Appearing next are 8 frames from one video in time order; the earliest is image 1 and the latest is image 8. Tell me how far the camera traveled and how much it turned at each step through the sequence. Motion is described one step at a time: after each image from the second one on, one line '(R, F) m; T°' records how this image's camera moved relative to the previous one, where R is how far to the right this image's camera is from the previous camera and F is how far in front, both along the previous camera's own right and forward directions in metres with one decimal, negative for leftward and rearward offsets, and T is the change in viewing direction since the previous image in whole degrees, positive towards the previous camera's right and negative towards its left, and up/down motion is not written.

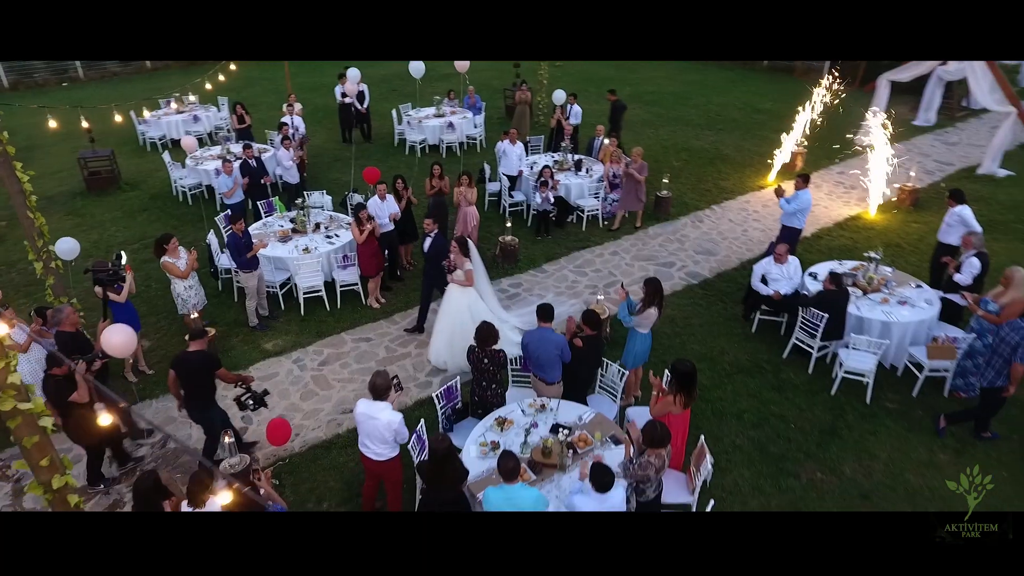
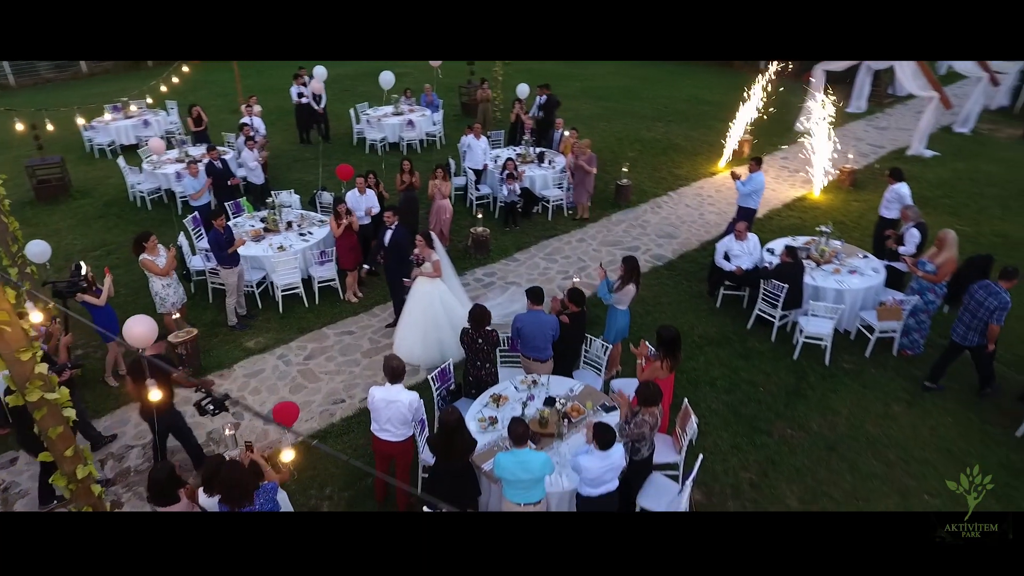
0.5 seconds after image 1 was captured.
(-0.4, -0.3) m; +4°
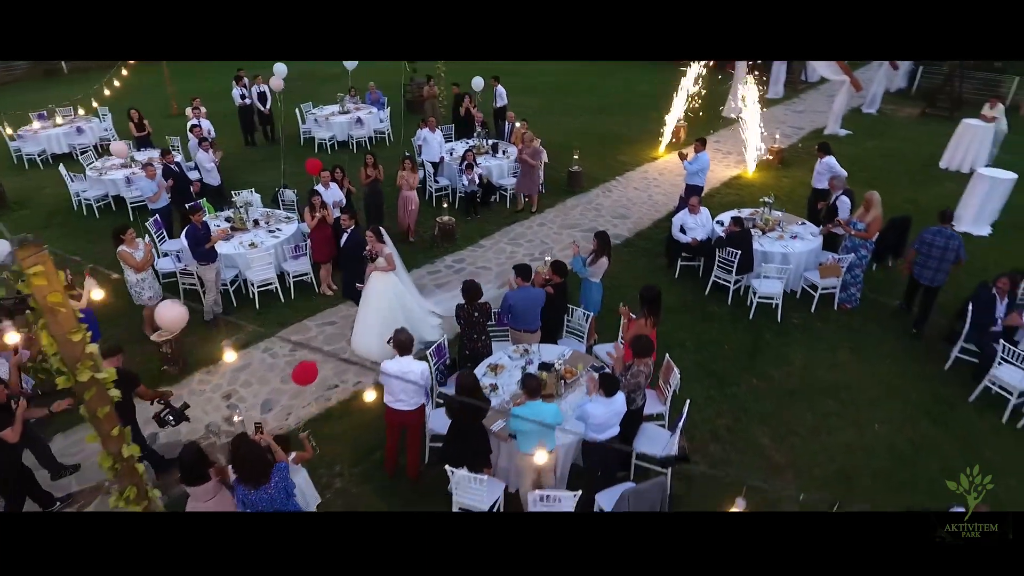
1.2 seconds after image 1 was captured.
(-0.6, -0.4) m; +6°
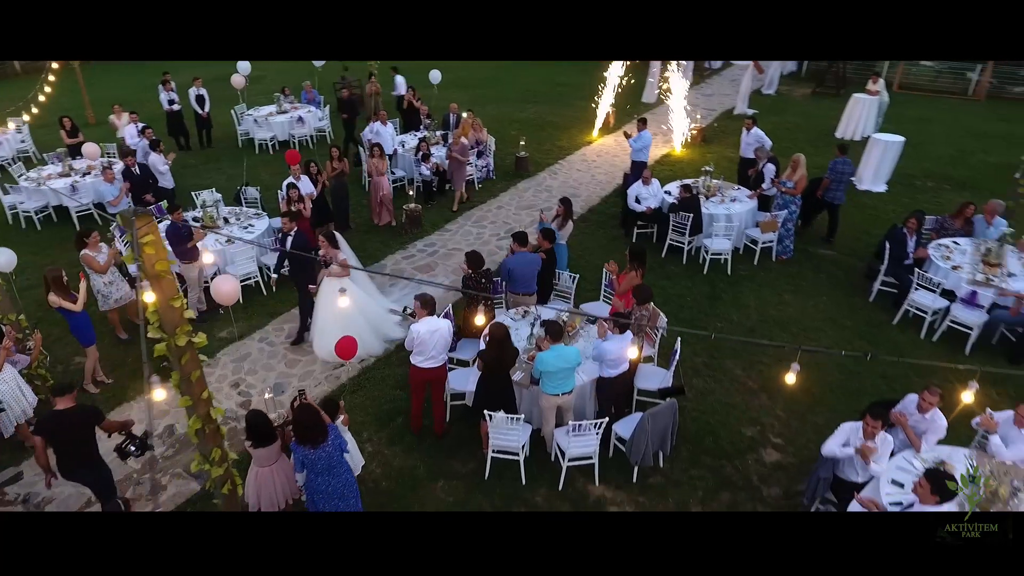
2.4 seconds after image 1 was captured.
(-1.0, -0.5) m; +8°
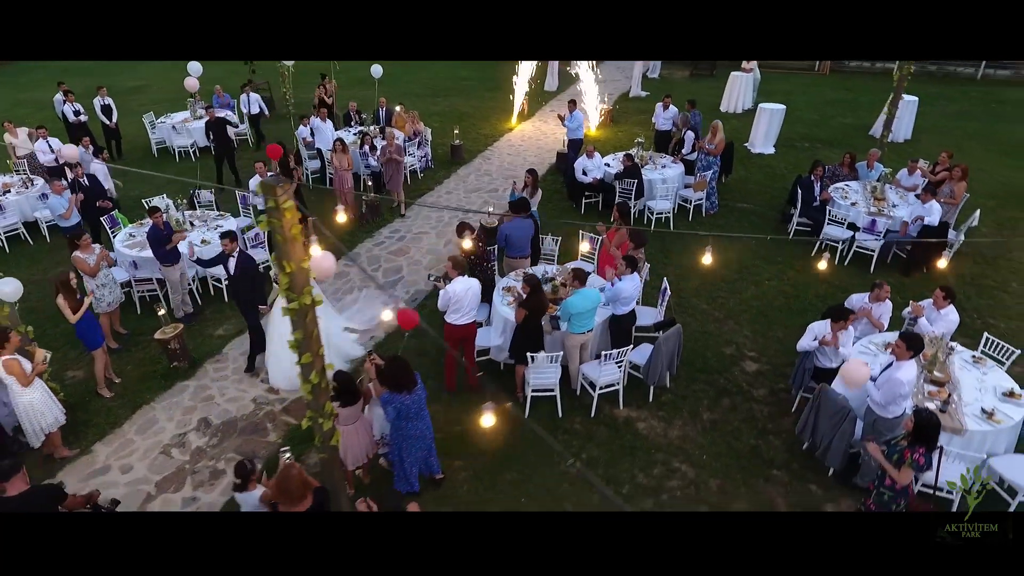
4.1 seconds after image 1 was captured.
(-1.5, -0.6) m; +11°
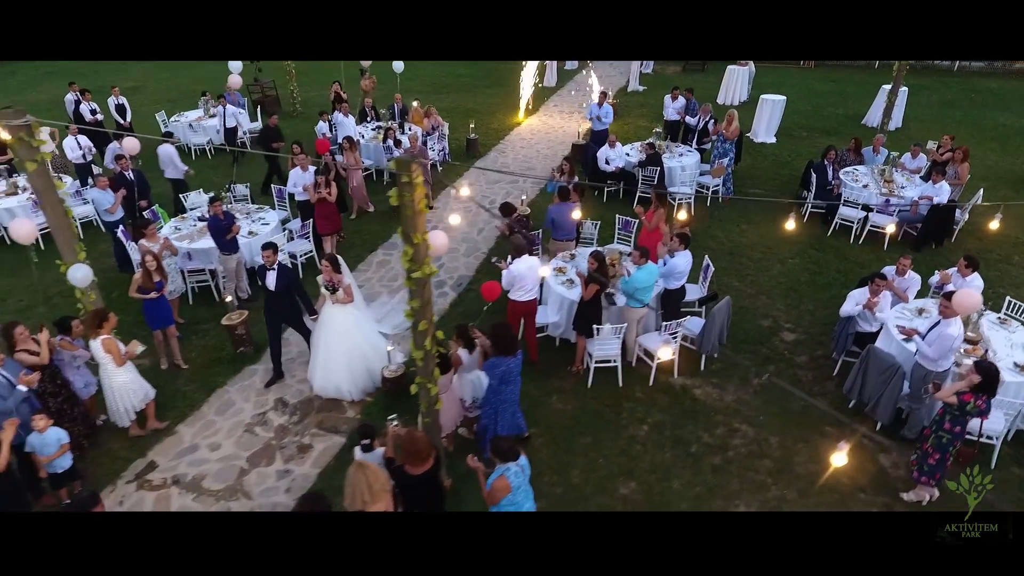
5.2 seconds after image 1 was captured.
(-1.0, -0.3) m; +2°
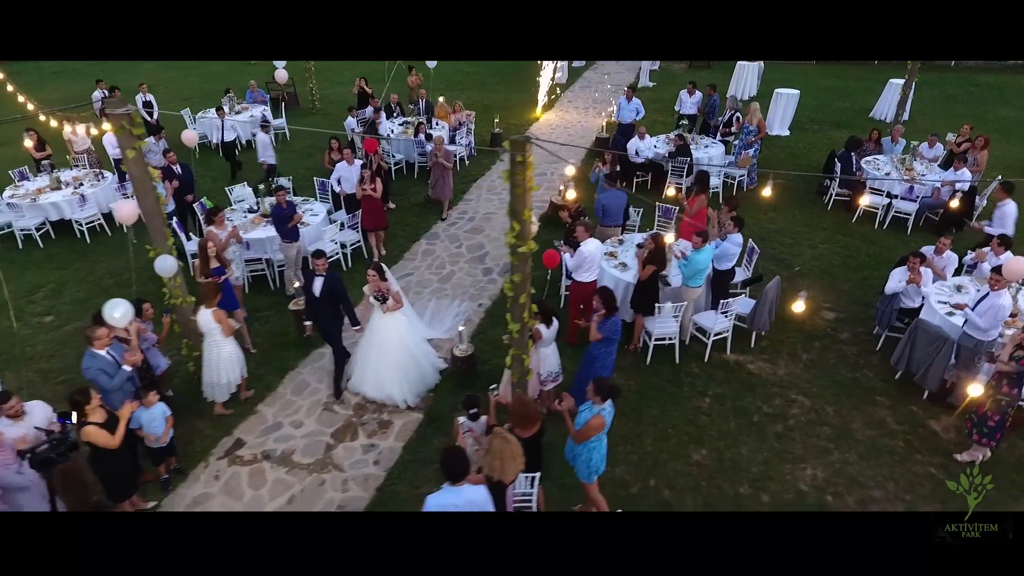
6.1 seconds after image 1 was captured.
(-0.9, -0.3) m; +1°
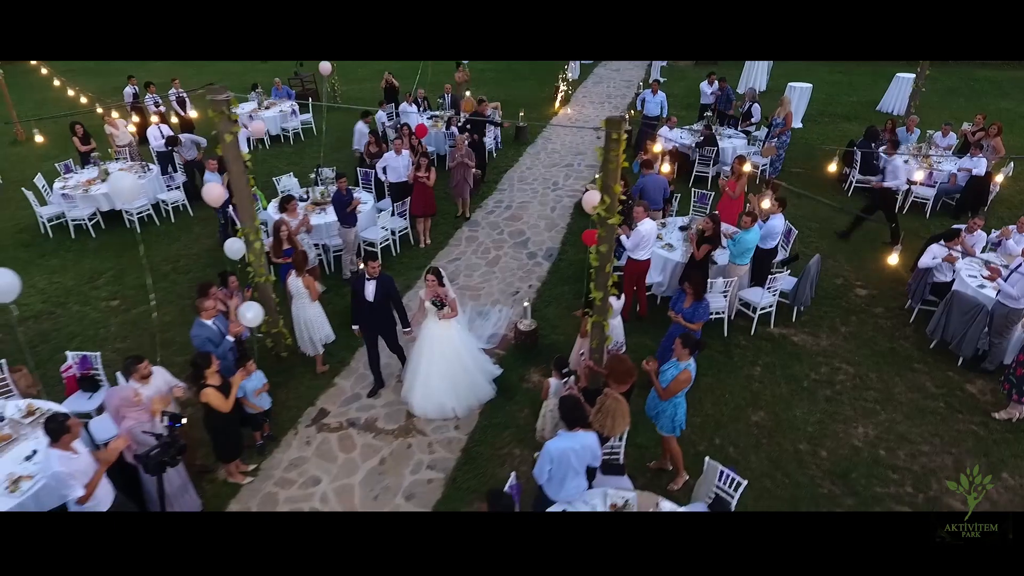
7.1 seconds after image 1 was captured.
(-0.8, -0.4) m; +1°
